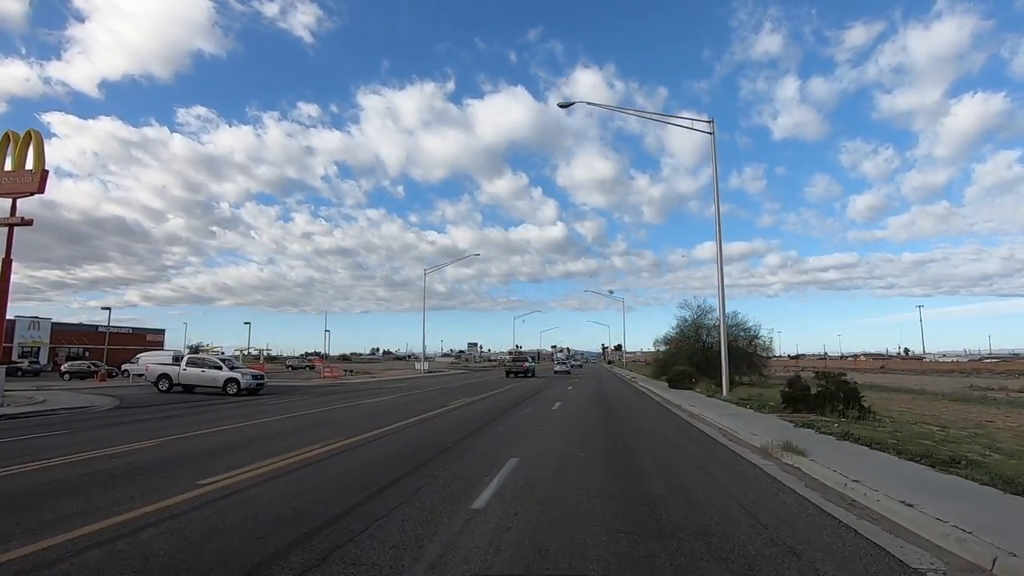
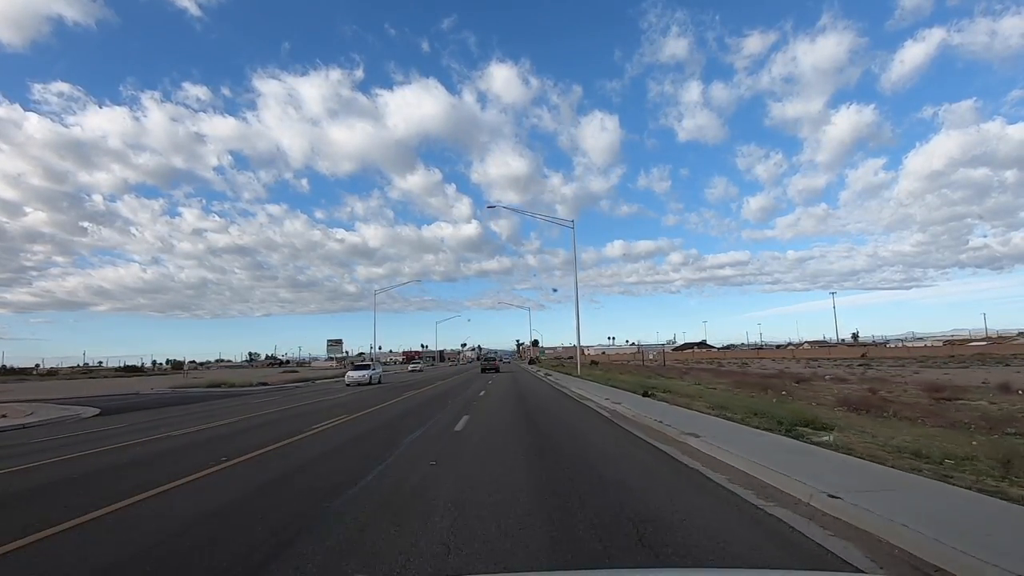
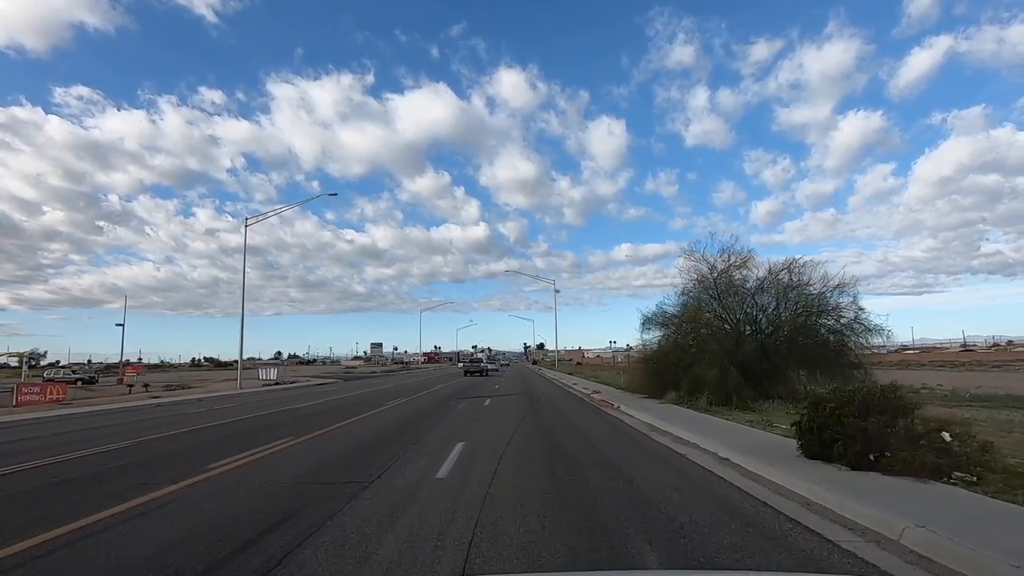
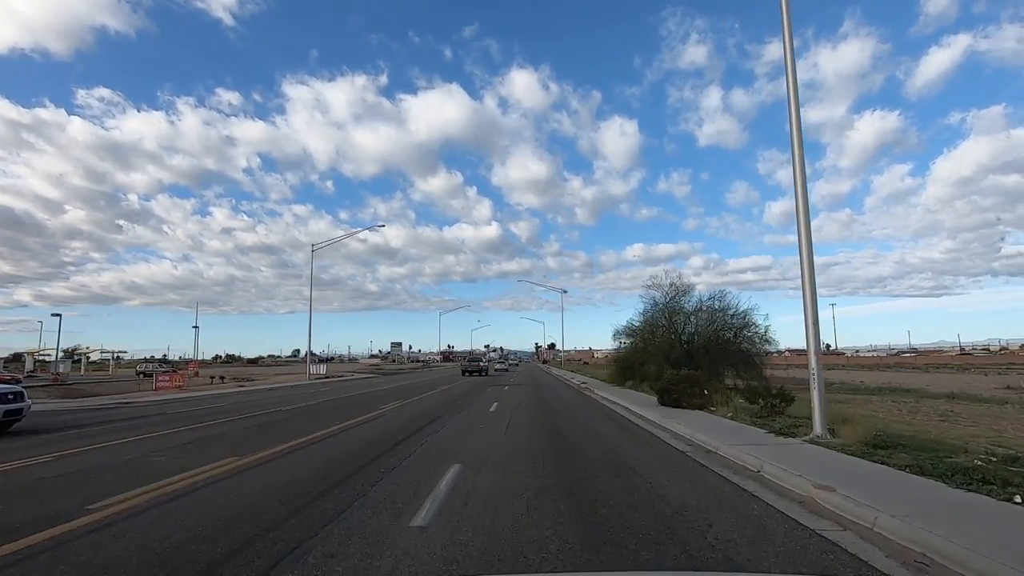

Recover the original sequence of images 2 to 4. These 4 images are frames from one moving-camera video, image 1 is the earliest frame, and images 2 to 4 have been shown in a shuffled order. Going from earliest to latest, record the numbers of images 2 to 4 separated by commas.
4, 3, 2
